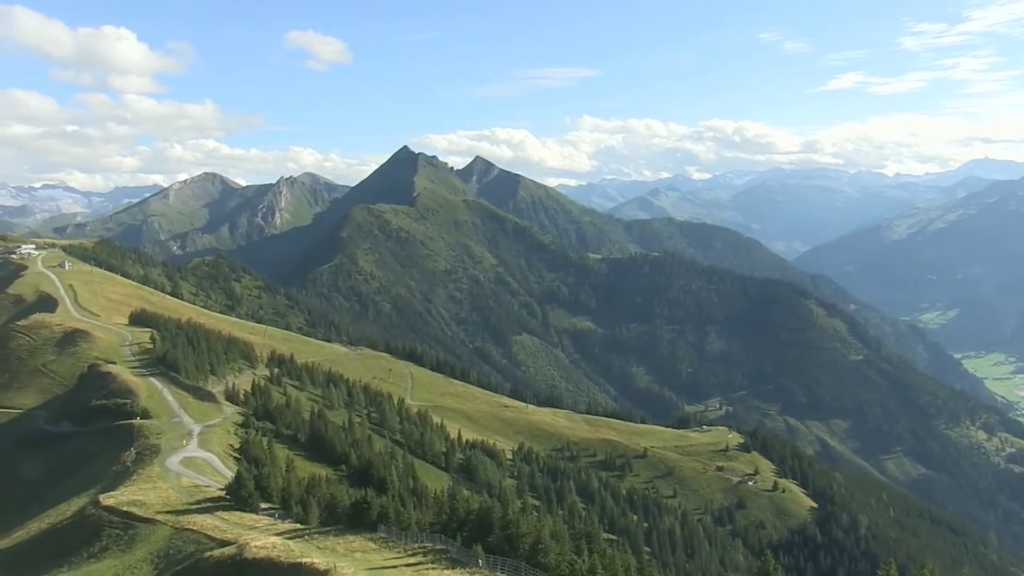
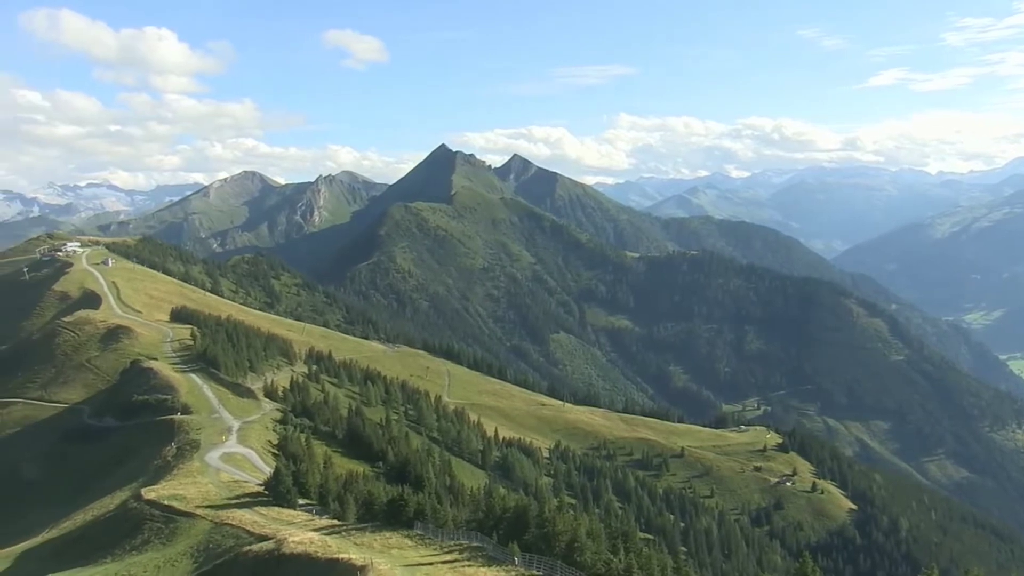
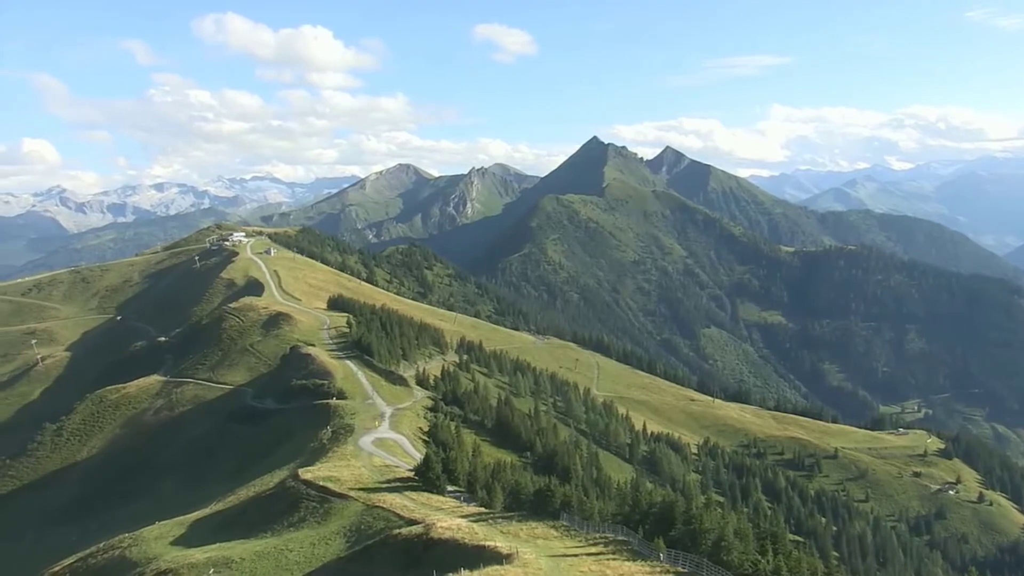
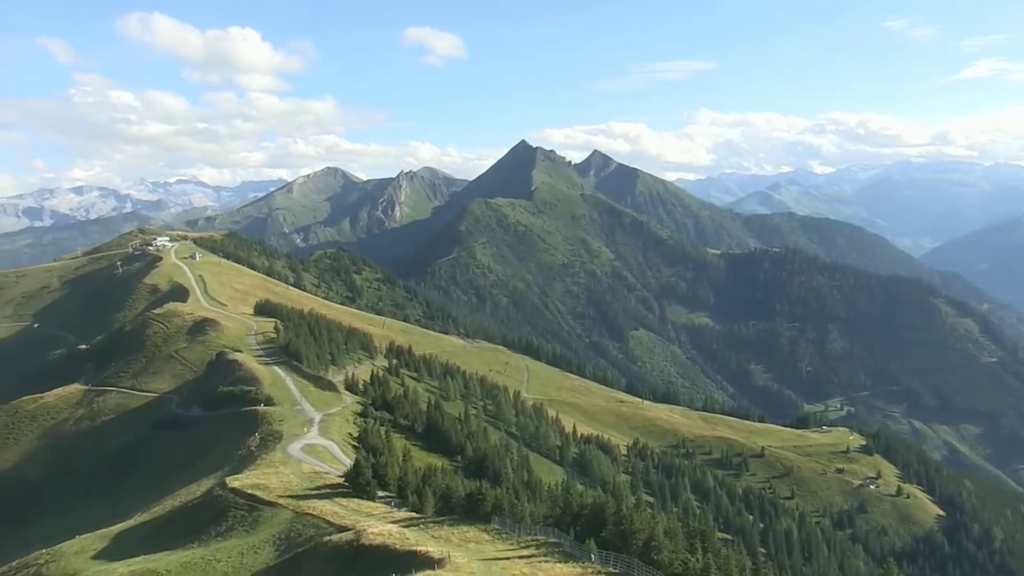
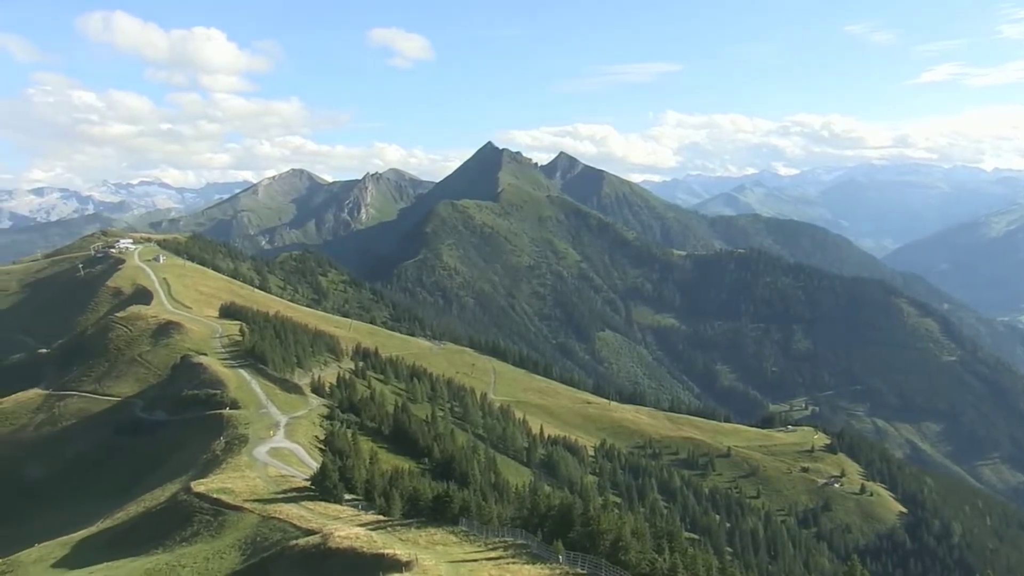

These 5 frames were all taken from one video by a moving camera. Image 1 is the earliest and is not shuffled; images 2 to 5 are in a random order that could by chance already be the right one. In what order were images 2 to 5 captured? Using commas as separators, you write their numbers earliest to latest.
2, 5, 4, 3
